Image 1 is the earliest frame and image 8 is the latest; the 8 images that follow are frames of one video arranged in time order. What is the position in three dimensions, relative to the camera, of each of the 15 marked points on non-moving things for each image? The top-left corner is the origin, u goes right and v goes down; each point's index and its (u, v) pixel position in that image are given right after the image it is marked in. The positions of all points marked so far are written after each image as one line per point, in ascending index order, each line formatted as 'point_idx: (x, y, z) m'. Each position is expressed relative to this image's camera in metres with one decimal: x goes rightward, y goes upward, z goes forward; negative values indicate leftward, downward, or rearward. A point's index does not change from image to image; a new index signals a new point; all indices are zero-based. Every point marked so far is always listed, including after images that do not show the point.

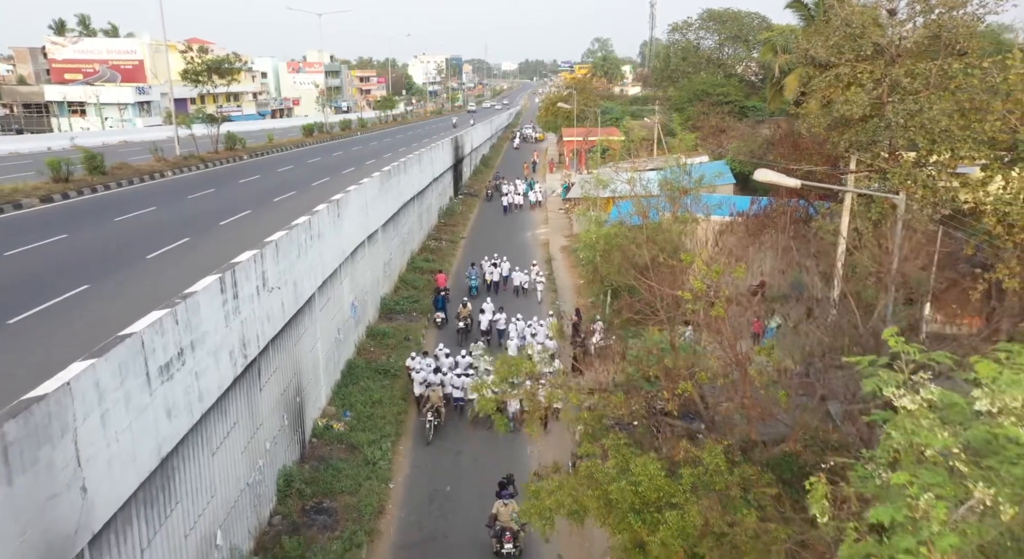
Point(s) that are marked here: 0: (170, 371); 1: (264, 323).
0: (-3.3, -0.9, +8.5) m
1: (-3.4, -0.6, +12.0) m
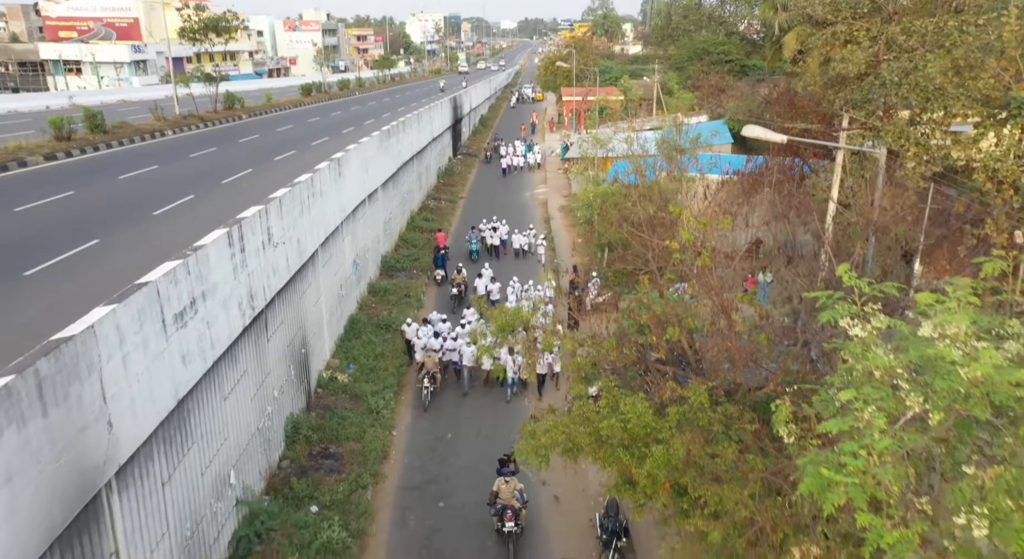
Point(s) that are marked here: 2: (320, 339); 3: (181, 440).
0: (-3.3, -0.4, +9.0) m
1: (-3.4, +0.1, +12.5) m
2: (-3.5, -1.1, +16.1) m
3: (-3.4, -1.6, +9.1) m
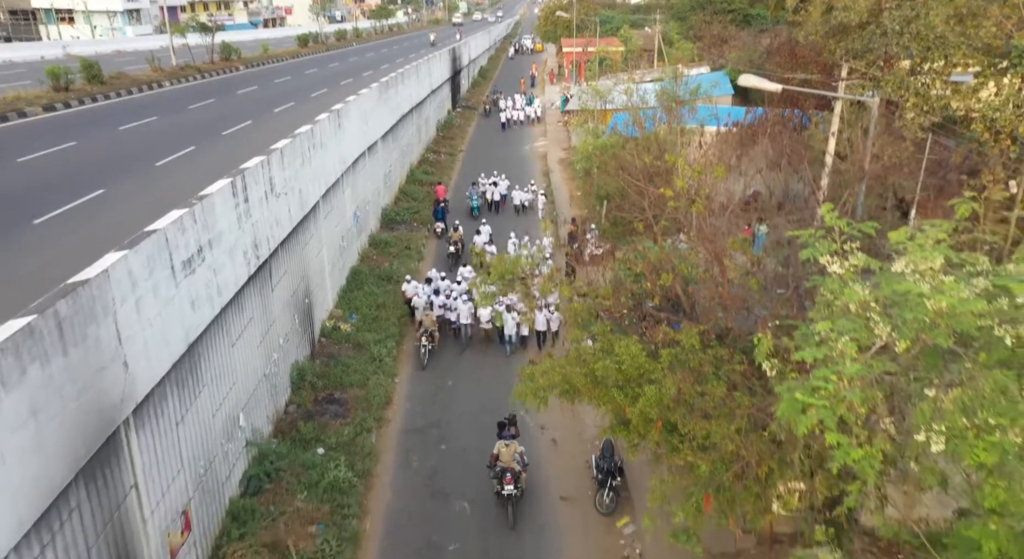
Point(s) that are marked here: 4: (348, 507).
0: (-3.3, +0.2, +9.3) m
1: (-3.4, +0.8, +12.8) m
2: (-3.5, -0.2, +16.4) m
3: (-3.4, -1.1, +9.4) m
4: (-2.0, -2.8, +10.9) m
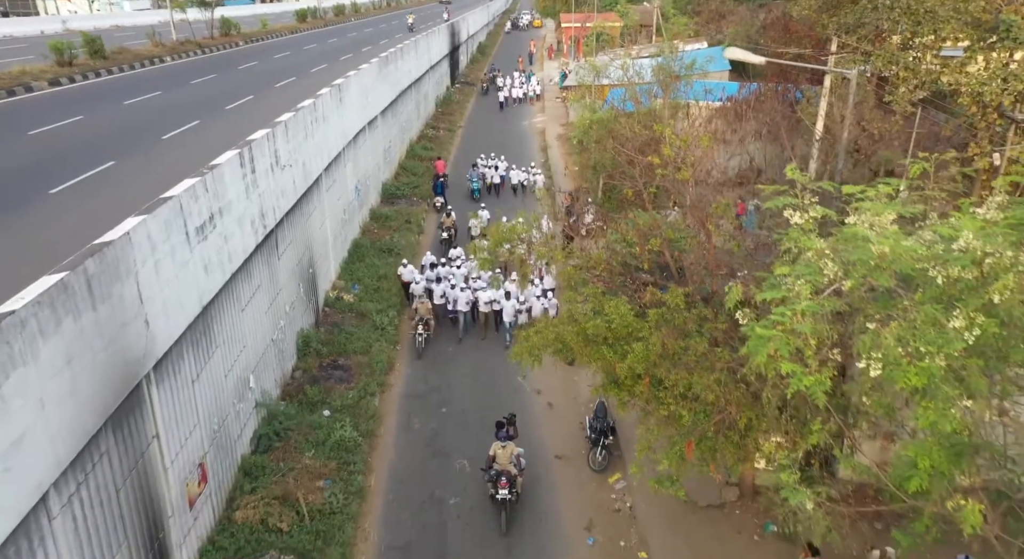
0: (-3.4, +0.5, +9.8) m
1: (-3.4, +1.2, +13.2) m
2: (-3.5, +0.4, +16.9) m
3: (-3.4, -0.7, +10.0) m
4: (-2.0, -2.4, +11.5) m
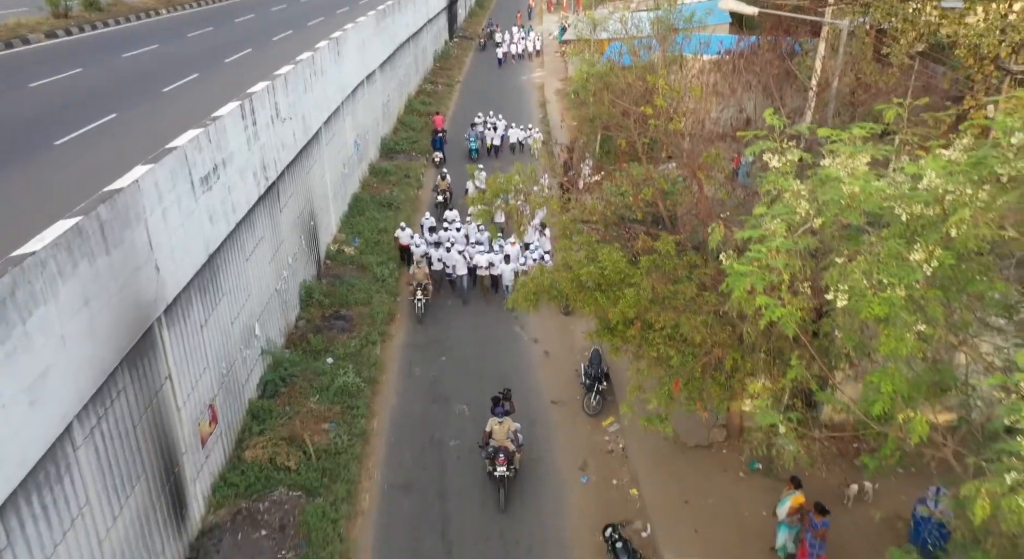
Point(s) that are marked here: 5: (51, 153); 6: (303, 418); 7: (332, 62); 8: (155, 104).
0: (-3.4, +1.1, +10.1) m
1: (-3.5, +2.0, +13.5) m
2: (-3.6, +1.3, +17.2) m
3: (-3.4, -0.1, +10.3) m
4: (-2.1, -1.7, +11.9) m
5: (-6.7, +1.8, +13.0) m
6: (-2.6, -1.8, +11.4) m
7: (-3.6, +4.3, +17.9) m
8: (-6.5, +3.2, +16.4) m
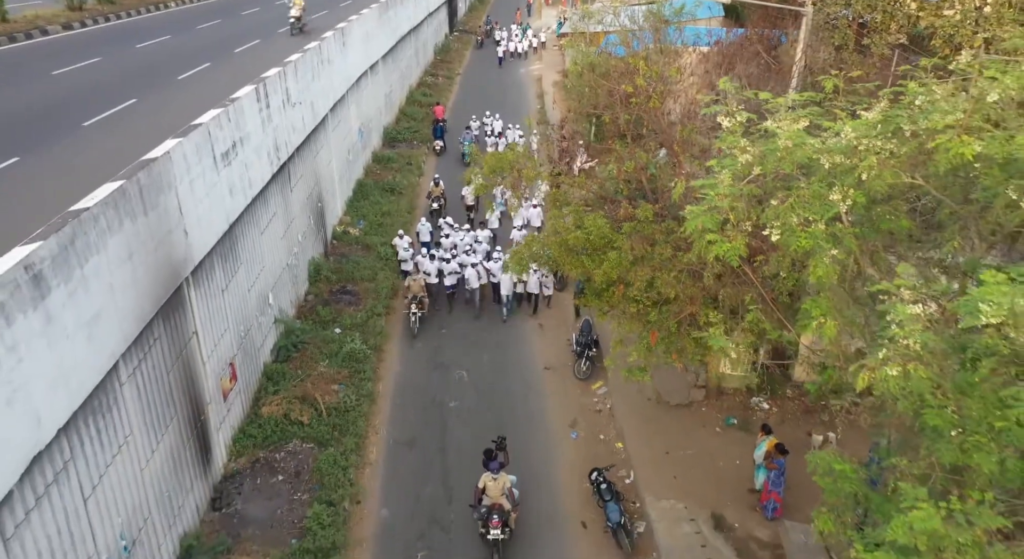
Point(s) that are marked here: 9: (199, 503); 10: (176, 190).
0: (-3.5, +1.5, +11.0) m
1: (-3.5, +2.4, +14.4) m
2: (-3.6, +1.7, +18.1) m
3: (-3.5, +0.2, +11.2) m
4: (-2.1, -1.3, +12.8) m
5: (-6.7, +2.2, +13.9) m
6: (-2.7, -1.4, +12.3) m
7: (-3.6, +4.8, +18.8) m
8: (-6.5, +3.6, +17.3) m
9: (-3.4, -2.4, +9.6) m
10: (-3.4, +0.9, +9.0) m
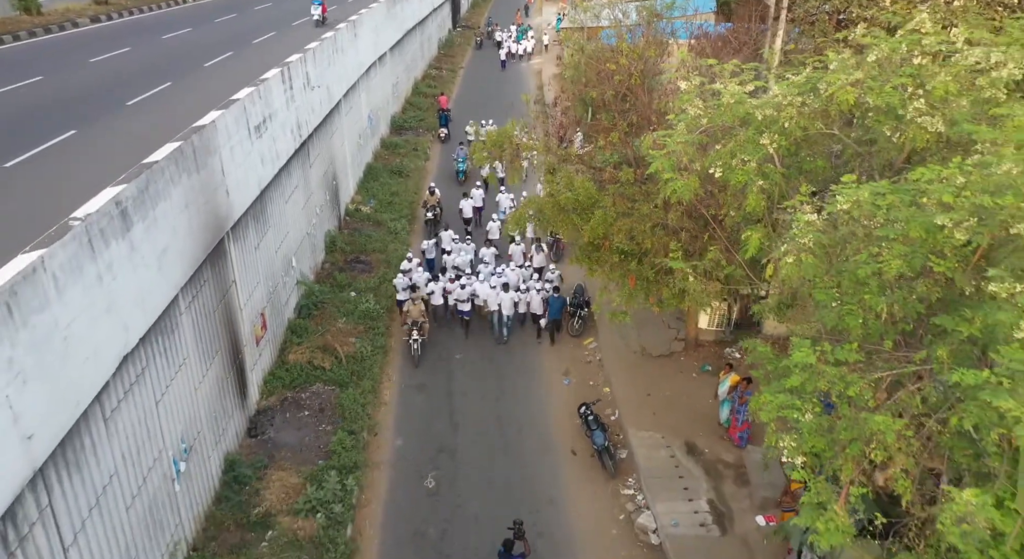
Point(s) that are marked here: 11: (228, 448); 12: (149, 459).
0: (-3.5, +2.0, +12.4) m
1: (-3.6, +2.9, +15.8) m
2: (-3.6, +2.3, +19.5) m
3: (-3.5, +0.8, +12.6) m
4: (-2.1, -0.8, +14.3) m
5: (-6.7, +2.8, +15.3) m
6: (-2.7, -0.8, +13.7) m
7: (-3.6, +5.3, +20.2) m
8: (-6.5, +4.2, +18.7) m
9: (-3.4, -1.8, +11.0) m
10: (-3.4, +1.4, +10.4) m
11: (-3.3, -2.0, +10.5) m
12: (-3.3, -1.6, +8.0) m
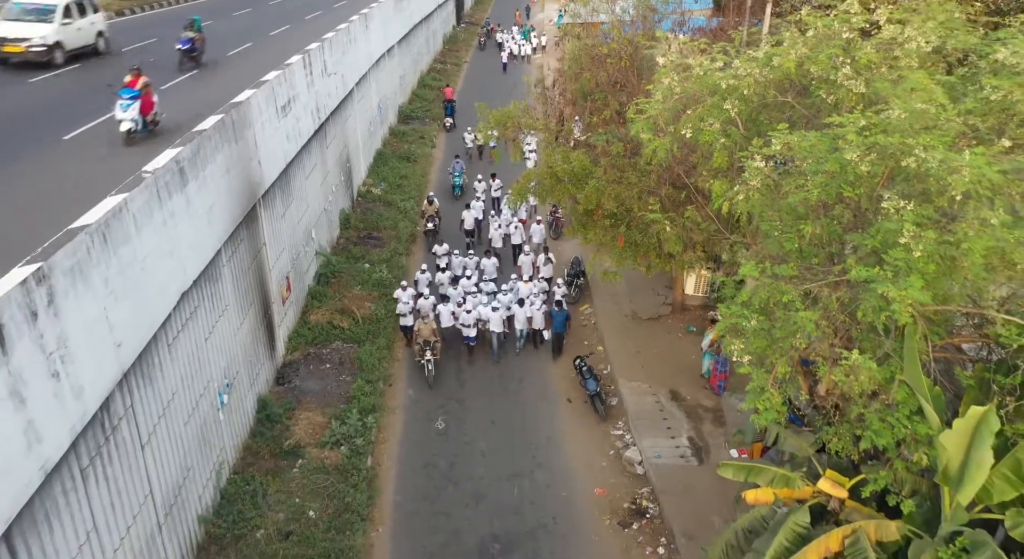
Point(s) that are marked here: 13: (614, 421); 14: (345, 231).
0: (-3.4, +2.5, +13.7) m
1: (-3.5, +3.4, +17.0) m
2: (-3.6, +2.8, +20.8) m
3: (-3.5, +1.3, +13.9) m
4: (-2.1, -0.2, +15.5) m
5: (-6.7, +3.3, +16.6) m
6: (-2.7, -0.3, +14.9) m
7: (-3.6, +5.9, +21.4) m
8: (-6.5, +4.7, +19.9) m
9: (-3.3, -1.3, +12.3) m
10: (-3.4, +1.9, +11.7) m
11: (-3.3, -1.5, +11.7) m
12: (-3.2, -1.1, +9.3) m
13: (+1.4, -1.9, +12.2) m
14: (-3.4, +1.0, +18.2) m
